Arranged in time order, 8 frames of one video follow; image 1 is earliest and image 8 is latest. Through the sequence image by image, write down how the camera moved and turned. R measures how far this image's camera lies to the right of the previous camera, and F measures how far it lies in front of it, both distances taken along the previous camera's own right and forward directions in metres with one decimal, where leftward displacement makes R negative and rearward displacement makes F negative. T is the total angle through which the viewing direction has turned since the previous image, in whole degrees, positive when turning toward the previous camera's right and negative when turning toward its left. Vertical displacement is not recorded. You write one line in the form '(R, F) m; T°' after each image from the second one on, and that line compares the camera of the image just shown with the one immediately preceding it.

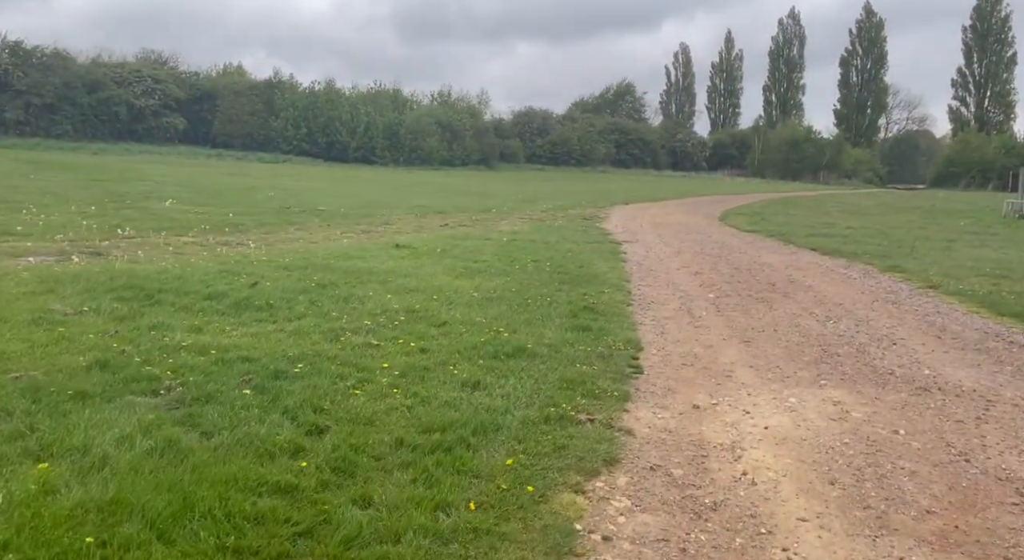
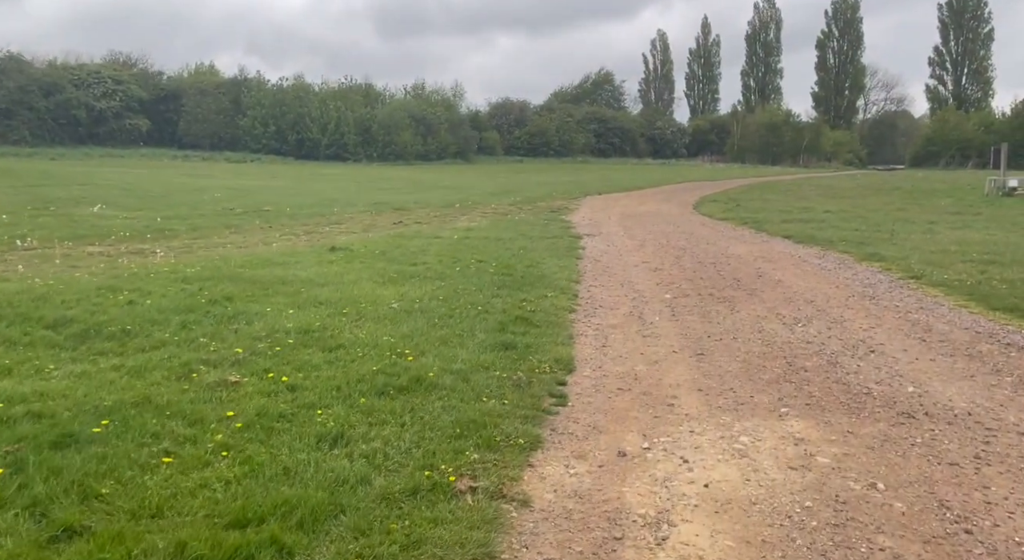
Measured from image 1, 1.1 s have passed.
(+0.7, +1.3) m; +1°
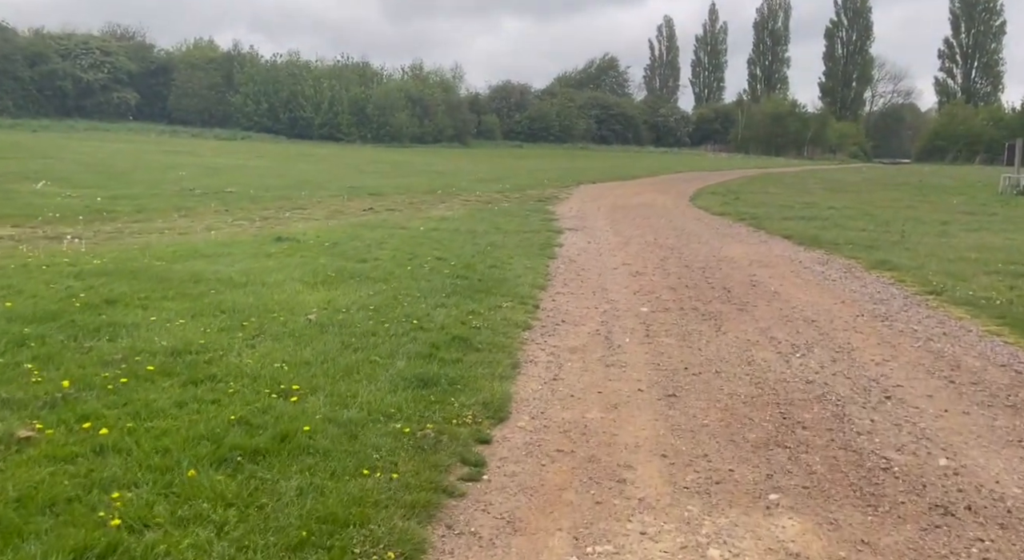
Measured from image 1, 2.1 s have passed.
(+0.5, +1.5) m; 0°
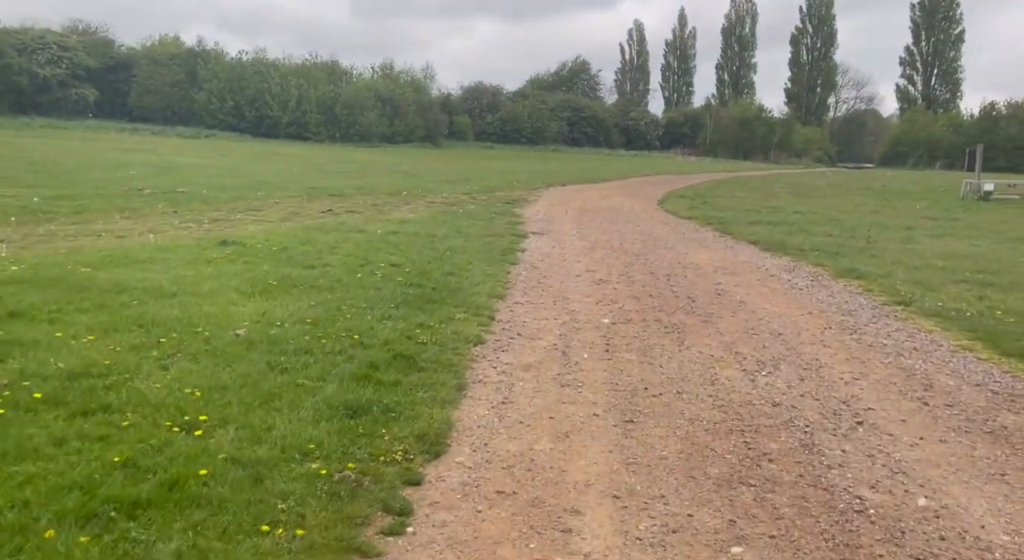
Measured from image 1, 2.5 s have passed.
(+0.2, +0.5) m; +2°
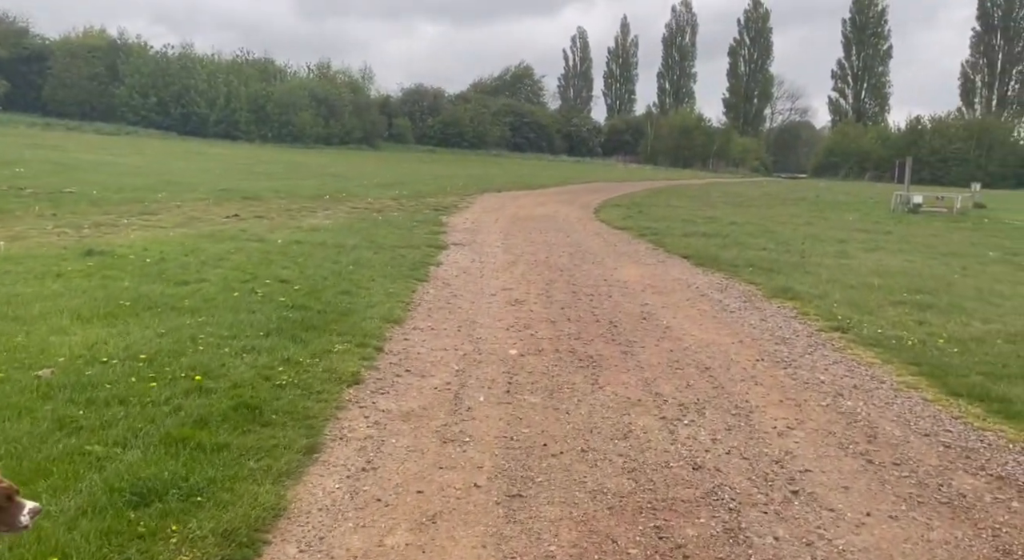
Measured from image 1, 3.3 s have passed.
(+0.4, +1.1) m; +4°
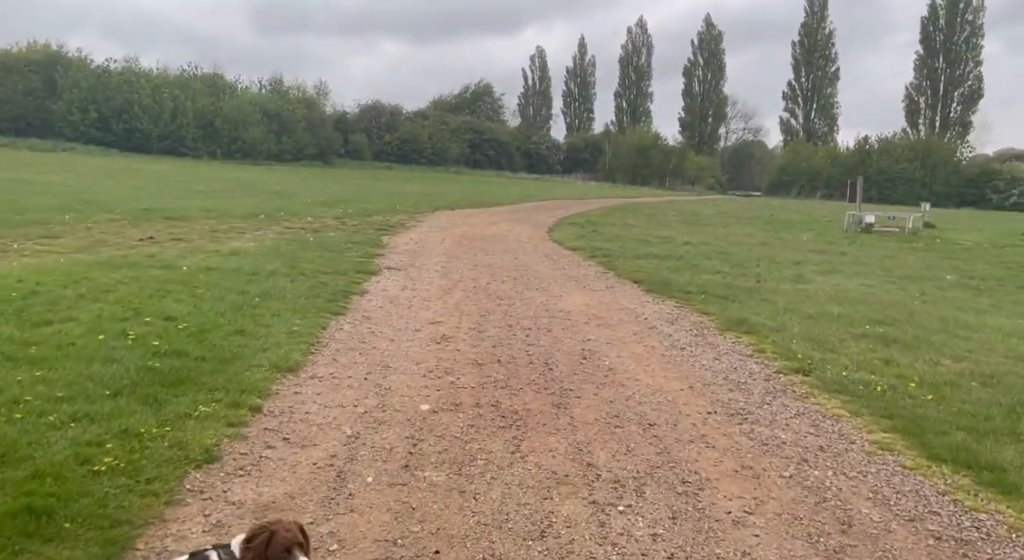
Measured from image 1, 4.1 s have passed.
(+0.4, +1.2) m; +3°
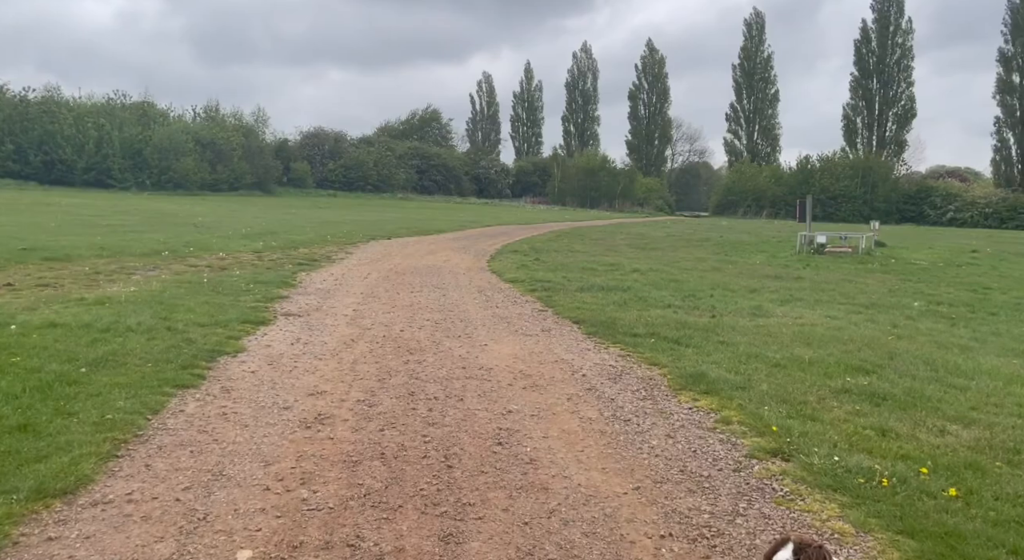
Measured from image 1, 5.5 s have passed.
(+0.5, +2.0) m; +3°
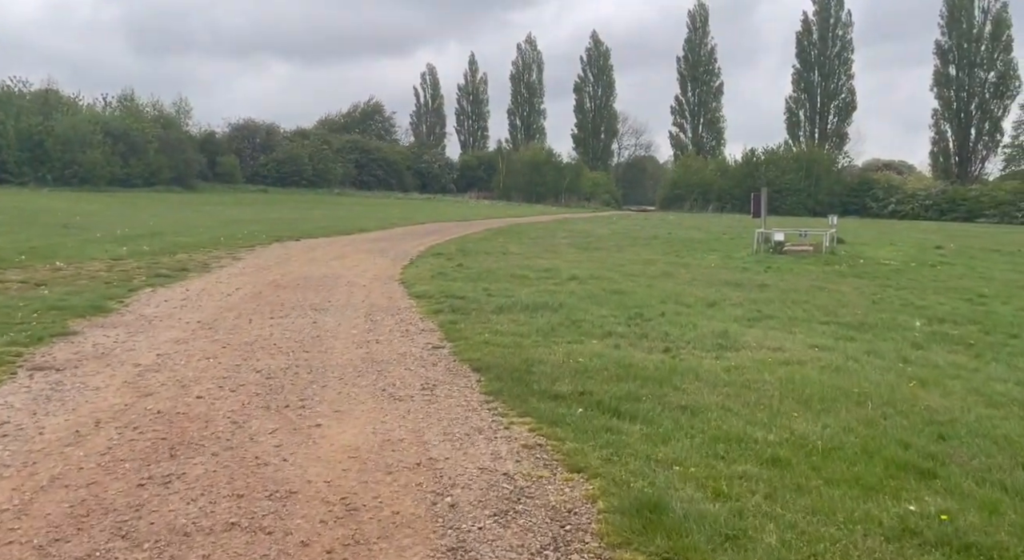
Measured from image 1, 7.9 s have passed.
(+0.9, +4.0) m; +4°
